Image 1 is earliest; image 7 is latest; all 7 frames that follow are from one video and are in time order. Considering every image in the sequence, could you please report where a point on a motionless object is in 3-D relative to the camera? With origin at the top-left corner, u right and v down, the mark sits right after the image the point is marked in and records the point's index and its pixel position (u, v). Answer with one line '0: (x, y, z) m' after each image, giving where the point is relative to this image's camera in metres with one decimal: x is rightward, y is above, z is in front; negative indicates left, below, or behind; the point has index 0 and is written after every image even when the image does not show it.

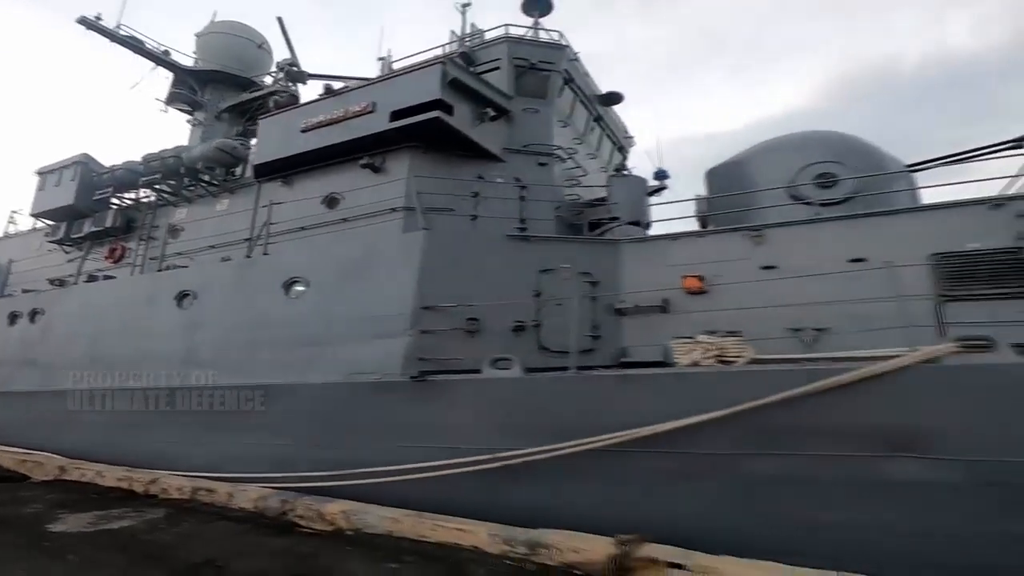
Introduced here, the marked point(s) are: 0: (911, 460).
0: (+2.5, -1.1, +3.4) m
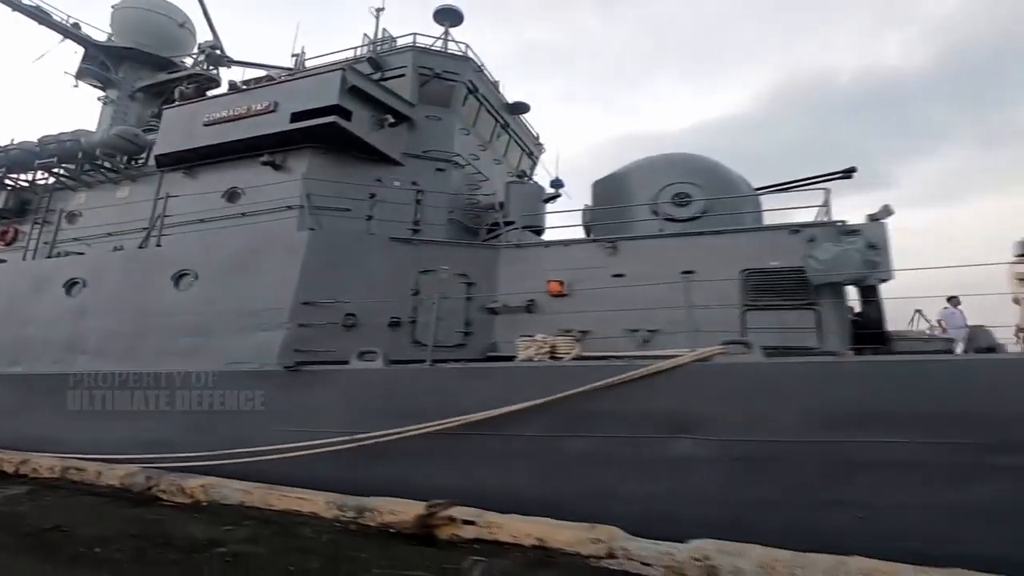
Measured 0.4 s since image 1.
0: (+1.3, -1.2, +4.1) m
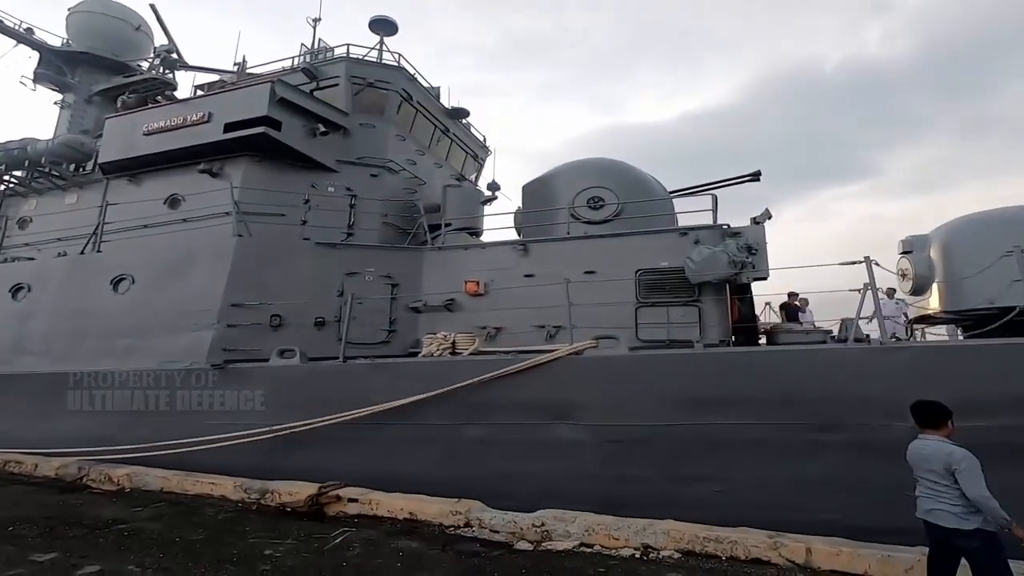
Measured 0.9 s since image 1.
0: (+0.4, -1.2, +4.6) m
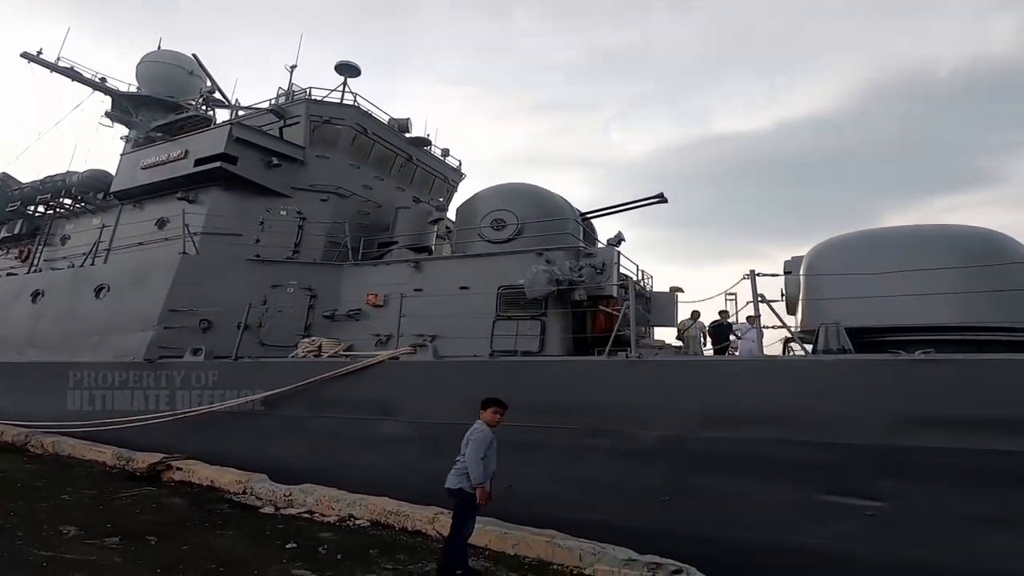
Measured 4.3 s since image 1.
0: (-1.3, -1.3, +5.3) m
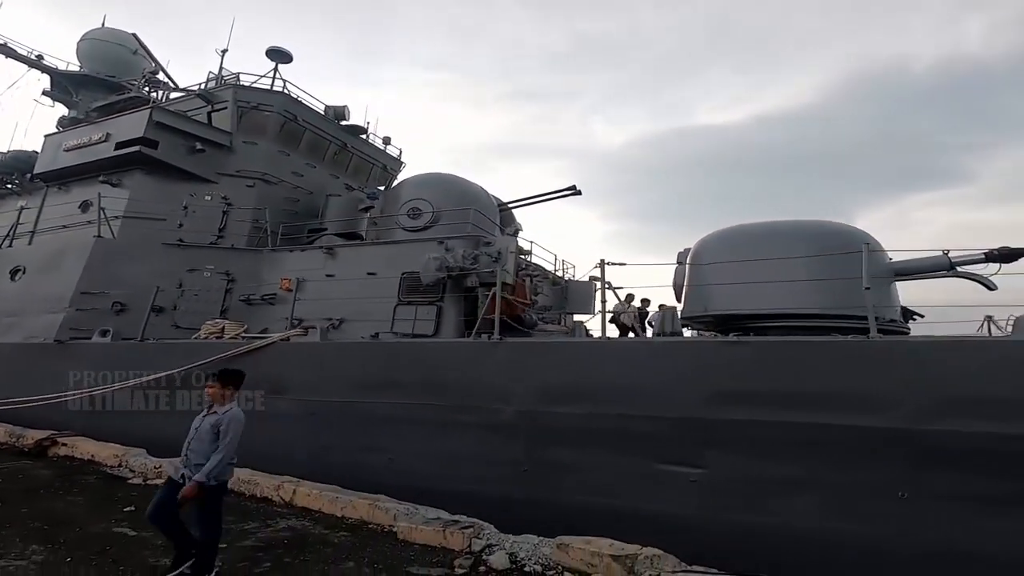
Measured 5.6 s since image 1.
0: (-2.5, -1.2, +5.5) m
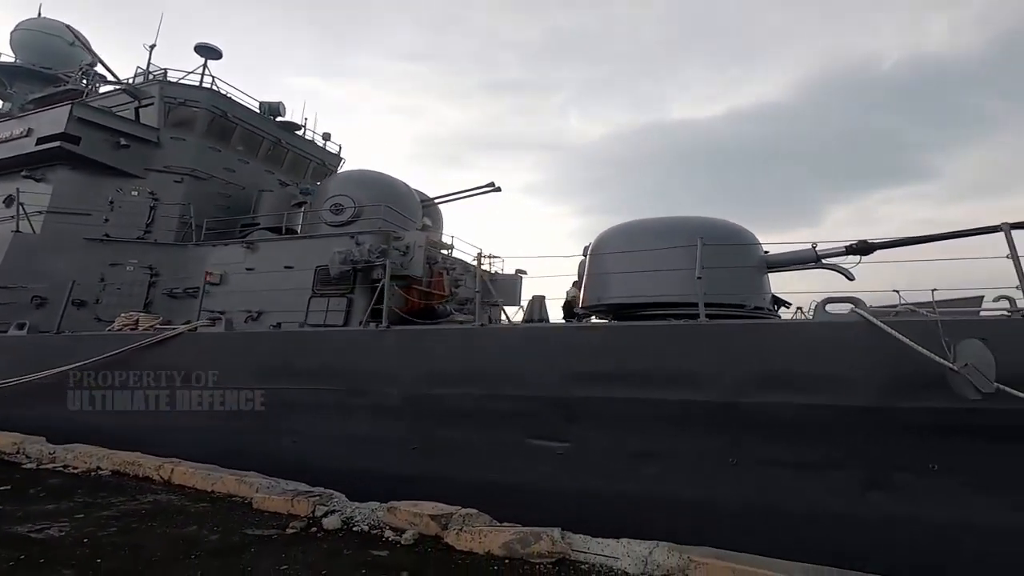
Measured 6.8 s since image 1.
0: (-3.6, -1.1, +5.7) m
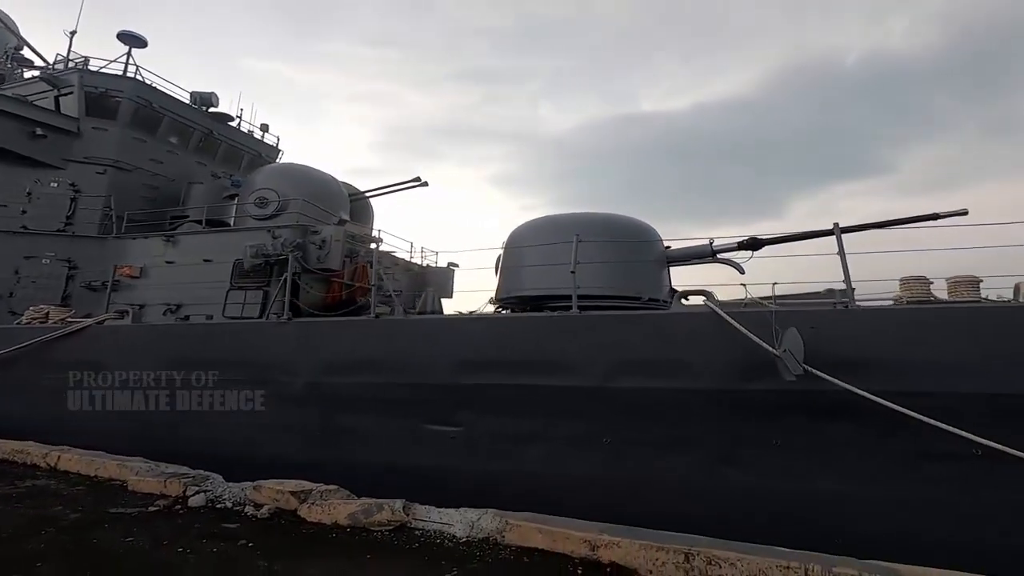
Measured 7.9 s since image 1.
0: (-4.6, -1.0, +5.8) m
